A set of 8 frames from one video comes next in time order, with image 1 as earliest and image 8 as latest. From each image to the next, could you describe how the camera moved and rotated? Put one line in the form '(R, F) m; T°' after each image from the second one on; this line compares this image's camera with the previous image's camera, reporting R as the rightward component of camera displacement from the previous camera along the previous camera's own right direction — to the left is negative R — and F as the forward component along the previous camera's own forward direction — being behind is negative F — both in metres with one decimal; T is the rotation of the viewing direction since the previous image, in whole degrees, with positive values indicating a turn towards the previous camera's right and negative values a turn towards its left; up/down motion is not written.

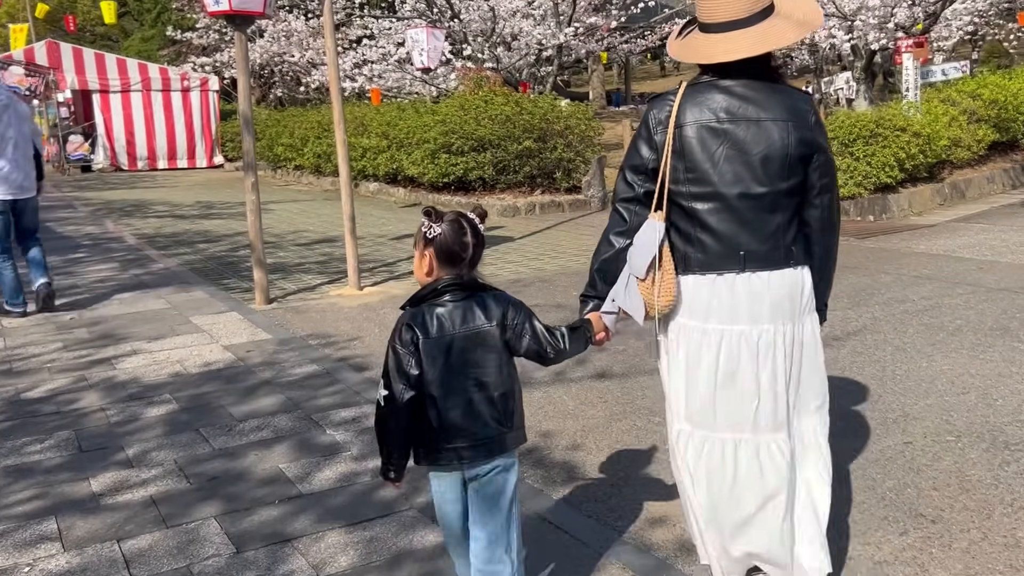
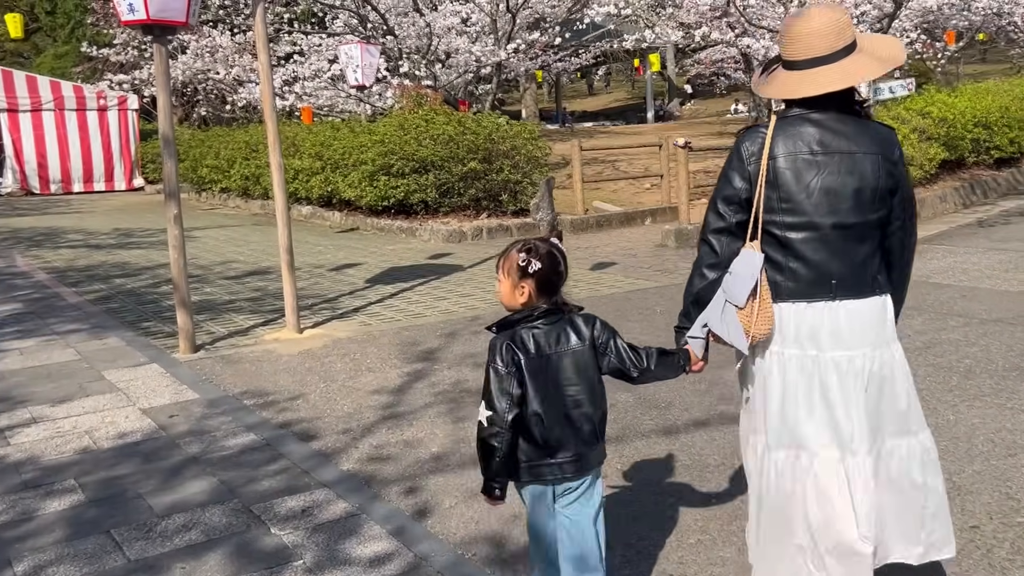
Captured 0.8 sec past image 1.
(-0.2, +0.7) m; +4°
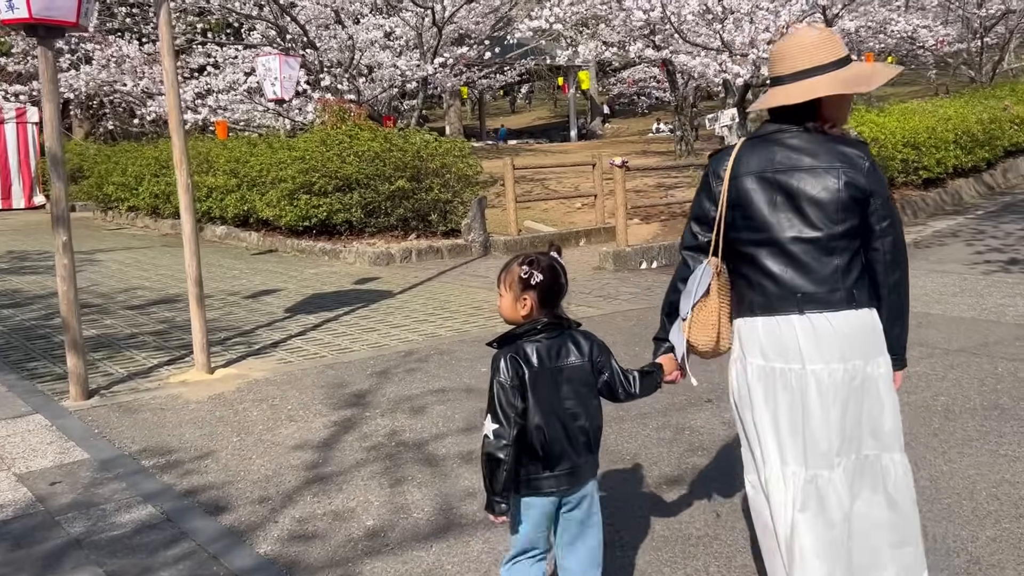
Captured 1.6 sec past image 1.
(-0.1, +0.5) m; +5°
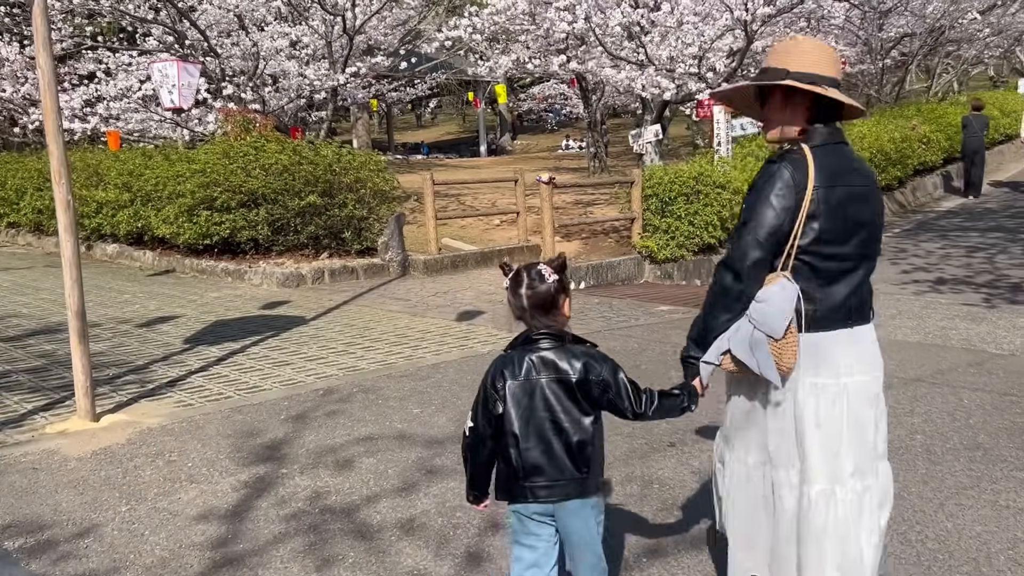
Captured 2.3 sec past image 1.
(-0.1, +0.6) m; +6°
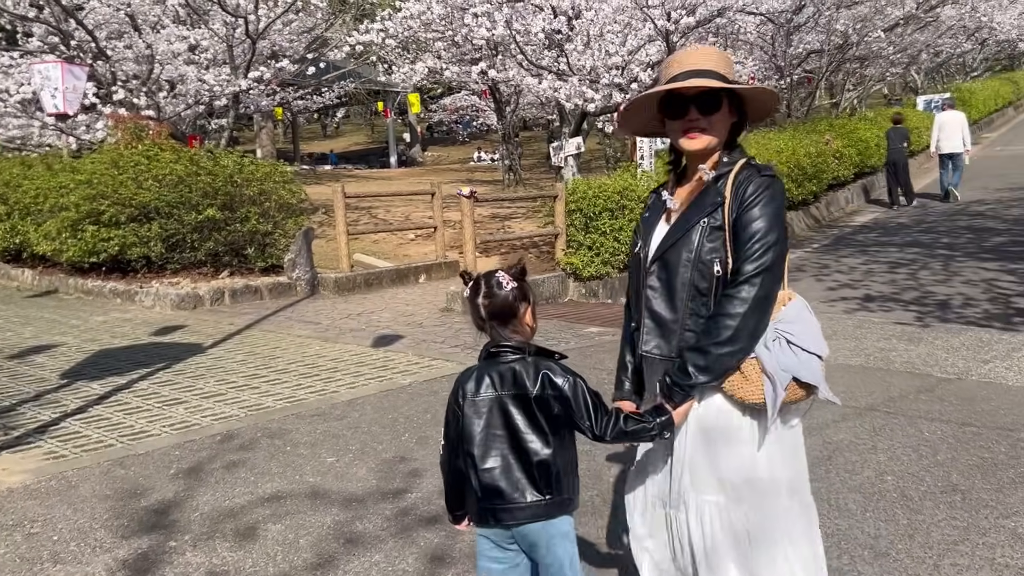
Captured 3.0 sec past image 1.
(-0.1, +0.6) m; +6°
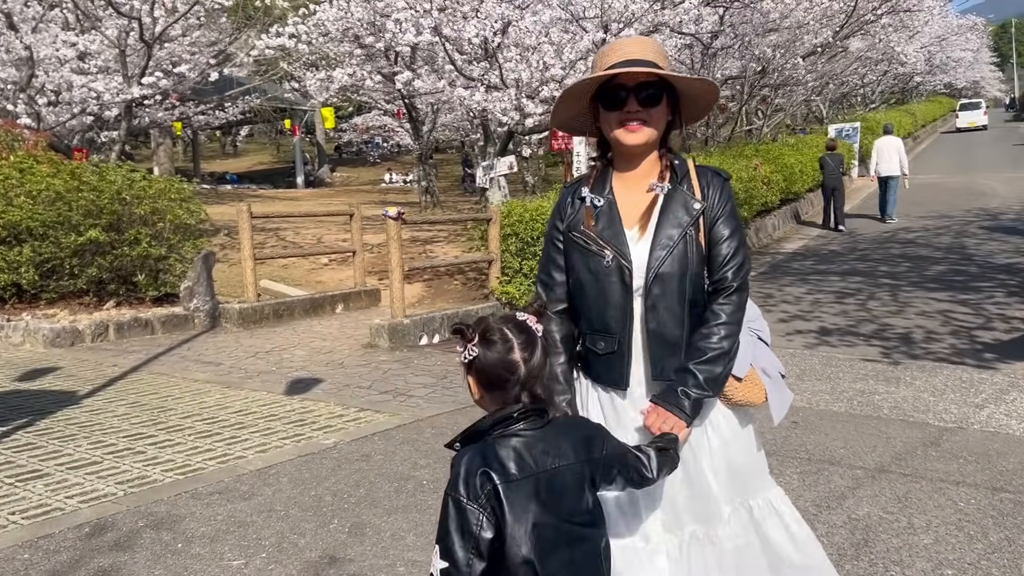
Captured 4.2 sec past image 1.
(-0.2, +0.9) m; +6°
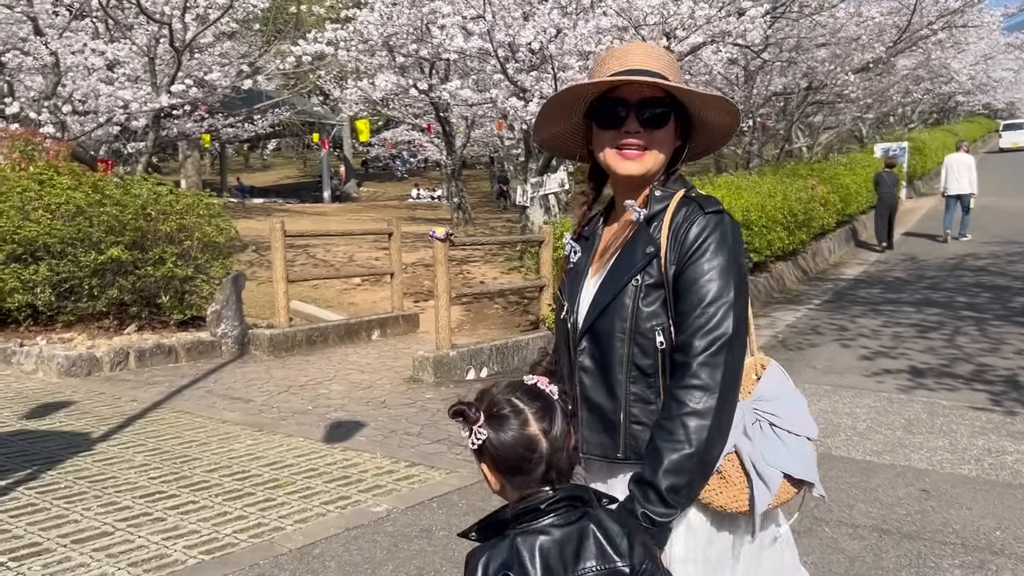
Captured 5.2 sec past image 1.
(-0.3, +0.8) m; -1°
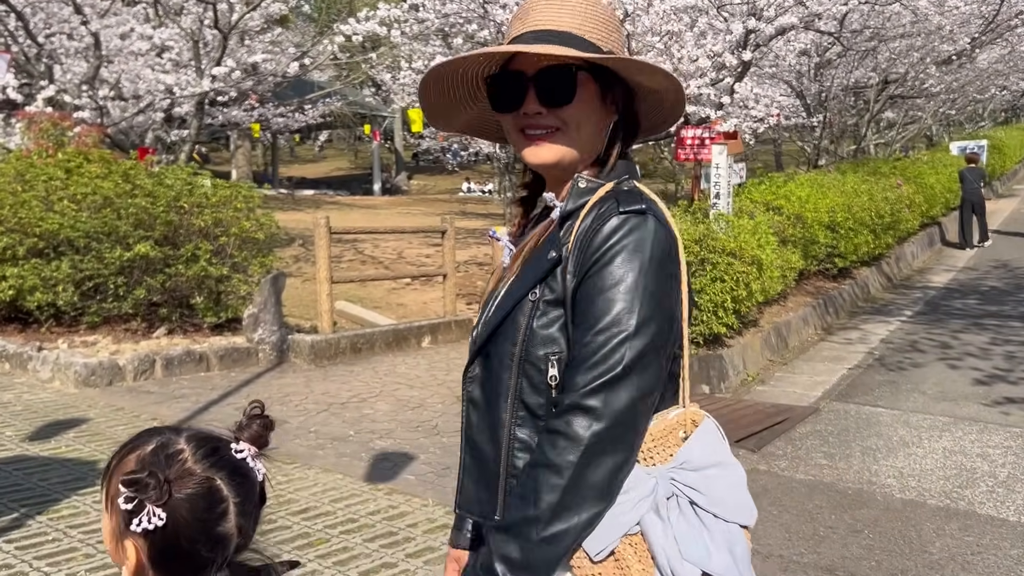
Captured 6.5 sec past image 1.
(-0.2, +0.8) m; -3°
